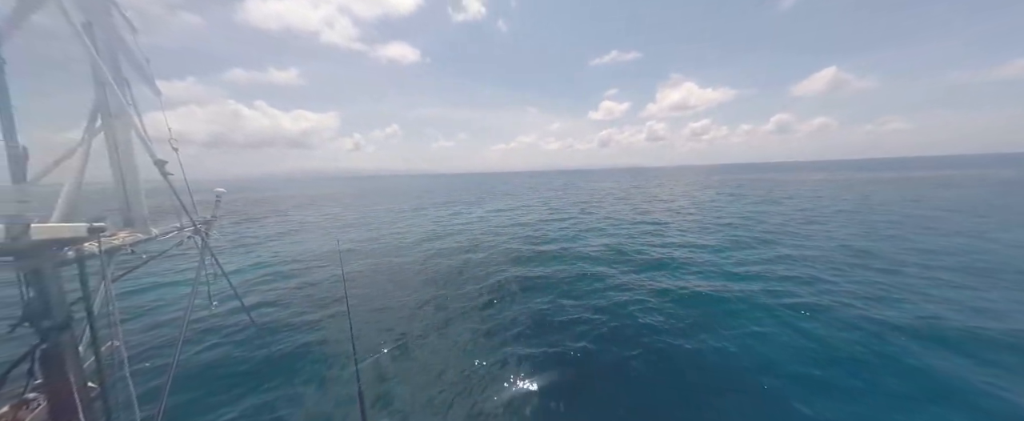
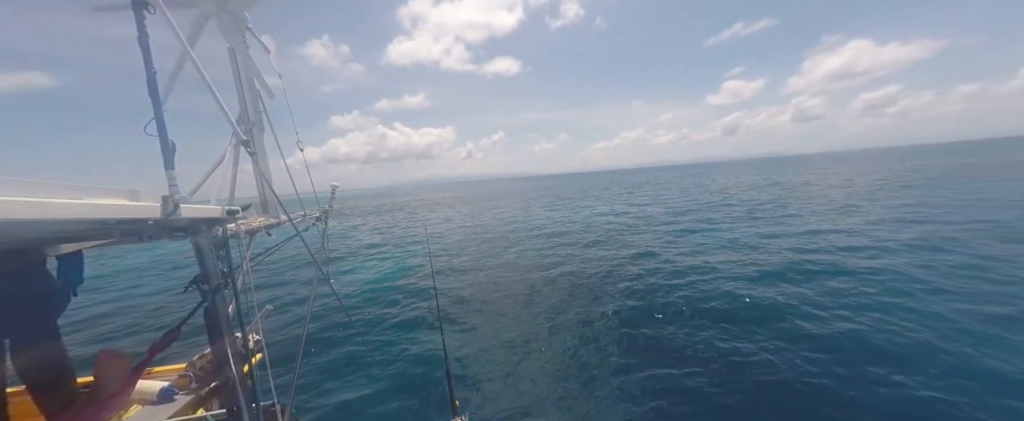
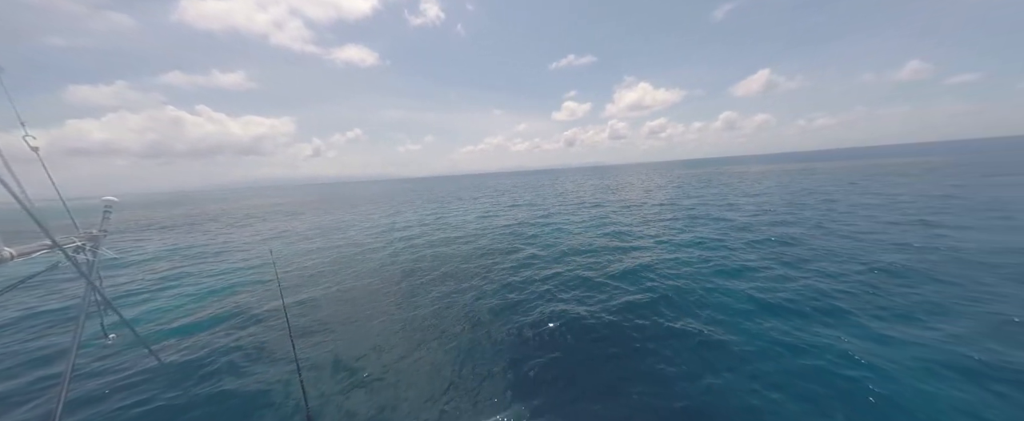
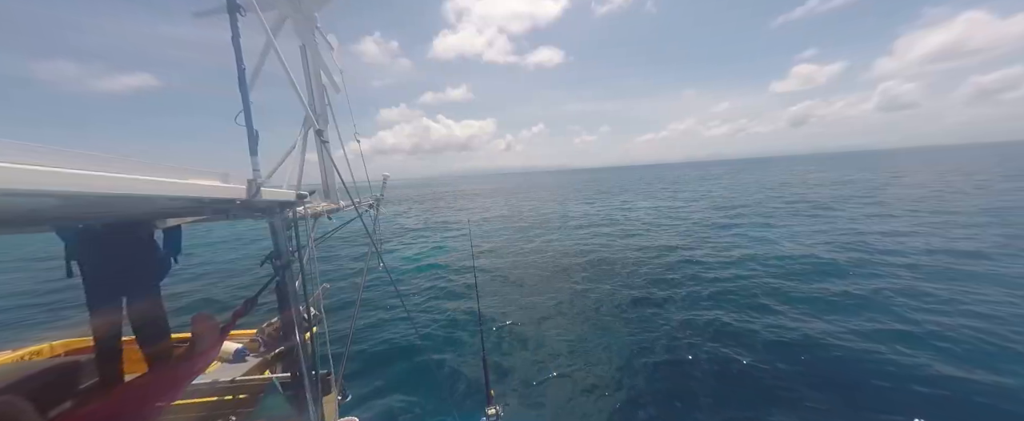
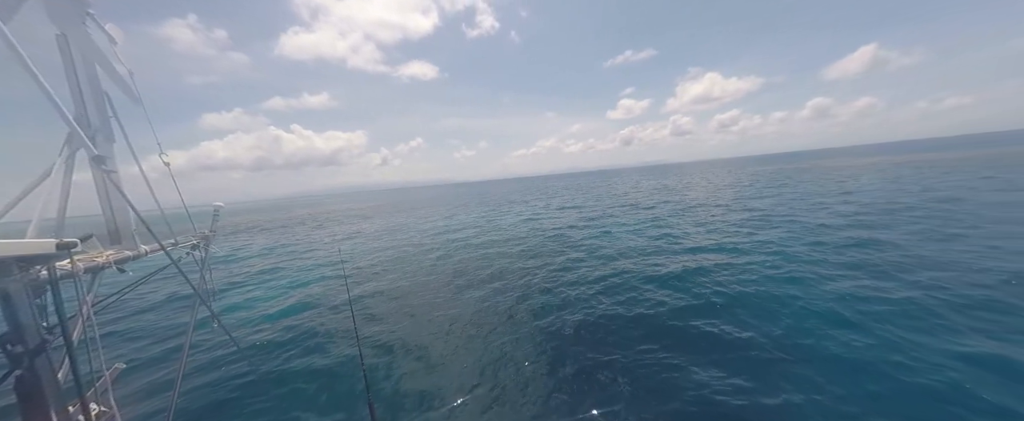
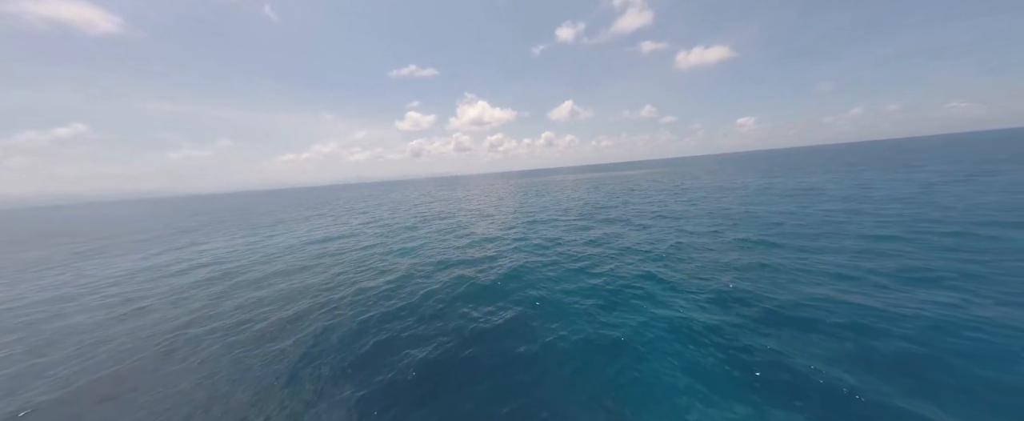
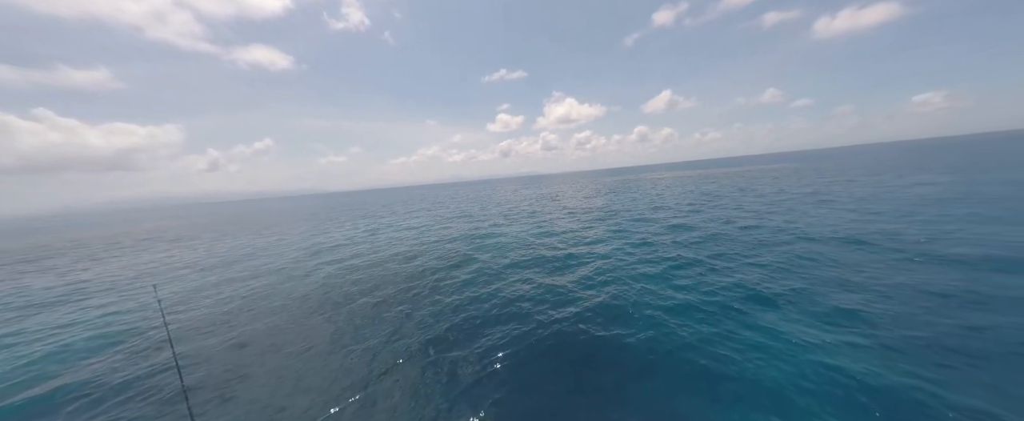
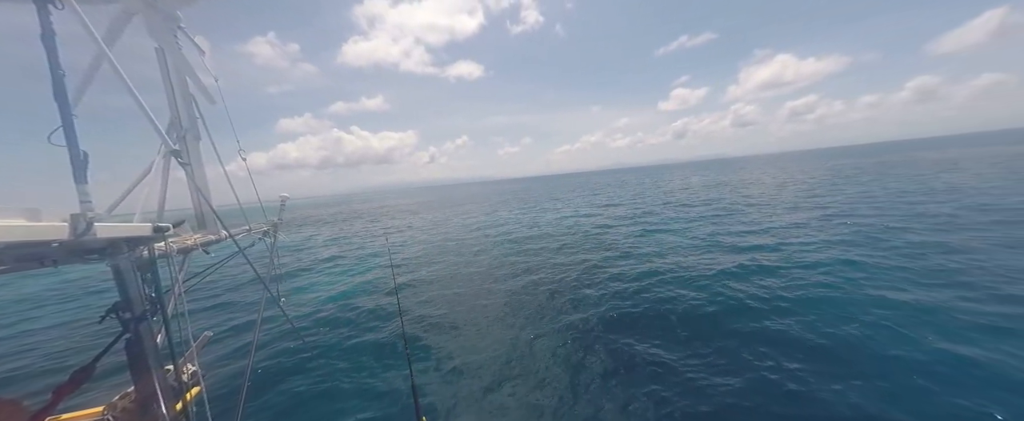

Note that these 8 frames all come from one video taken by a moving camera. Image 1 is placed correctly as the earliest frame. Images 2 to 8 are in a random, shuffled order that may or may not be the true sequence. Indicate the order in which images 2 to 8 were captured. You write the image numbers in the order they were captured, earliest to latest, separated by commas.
4, 2, 8, 5, 3, 7, 6
